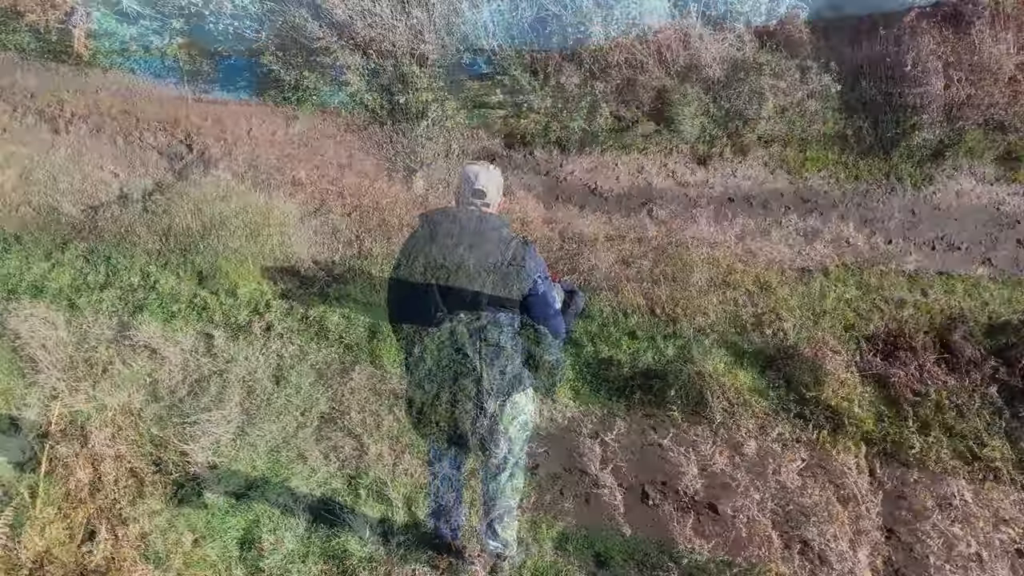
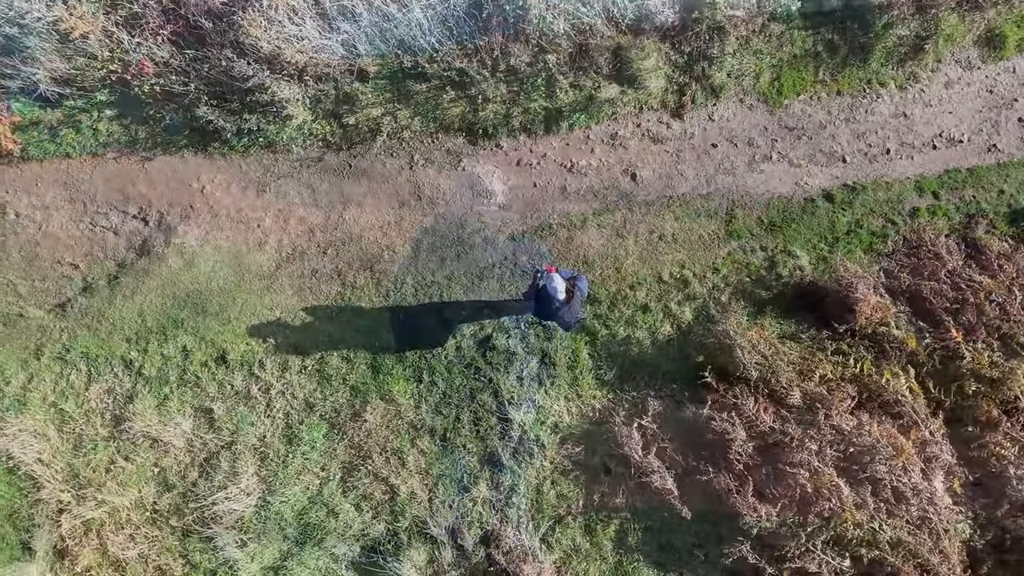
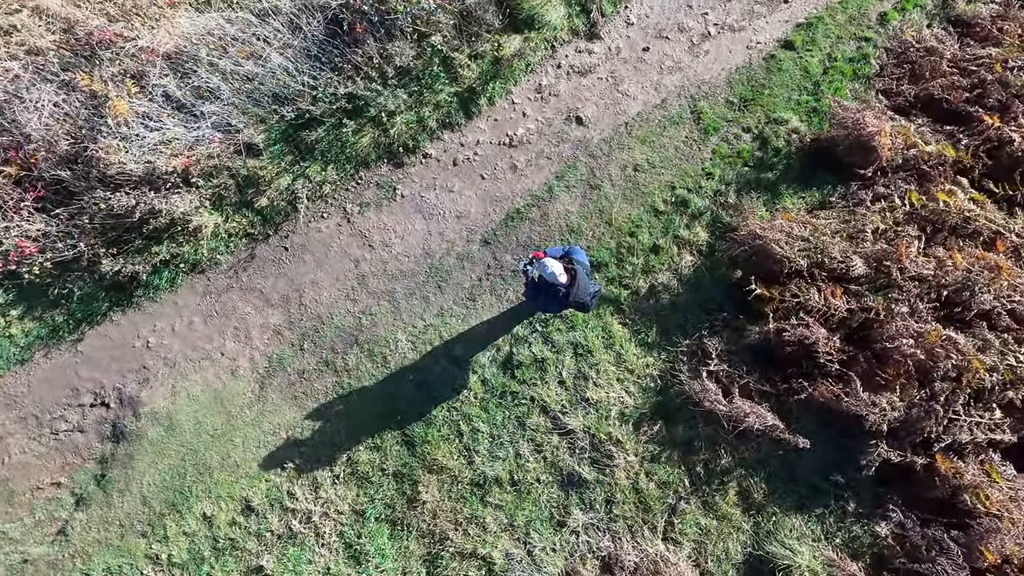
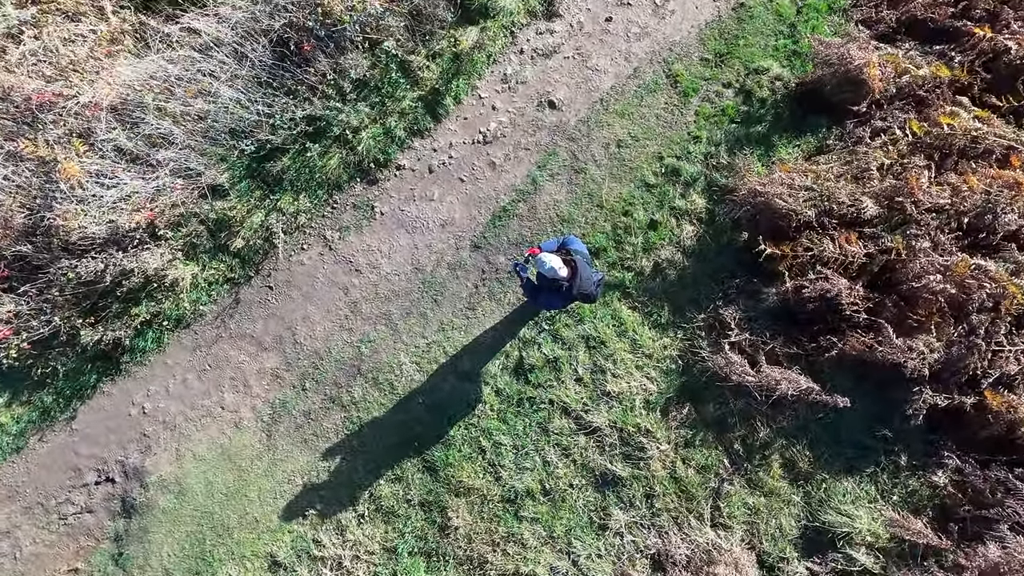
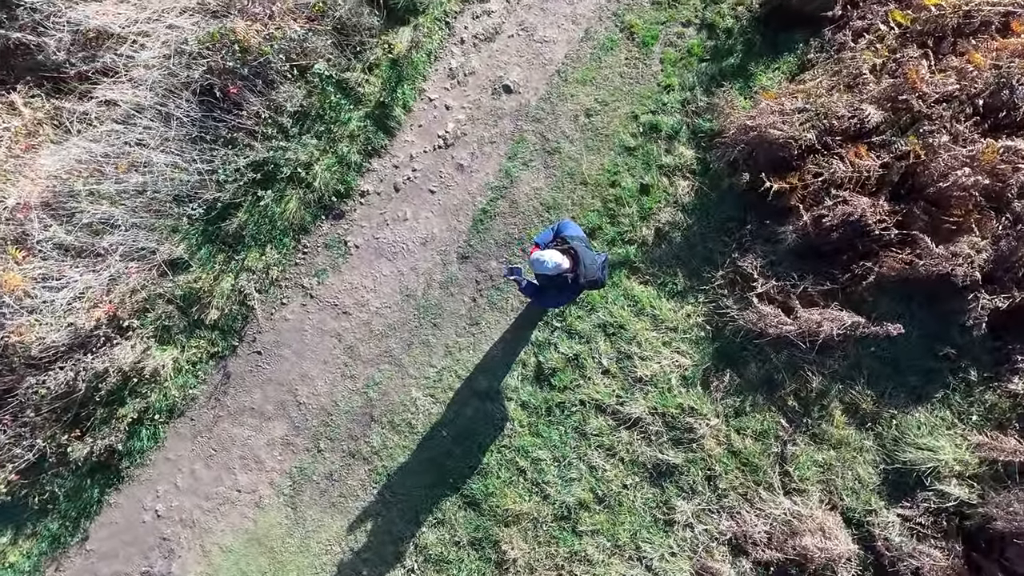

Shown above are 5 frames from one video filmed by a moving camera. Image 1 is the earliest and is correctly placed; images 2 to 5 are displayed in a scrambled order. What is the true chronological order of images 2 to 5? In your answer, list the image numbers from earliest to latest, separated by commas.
2, 3, 4, 5
